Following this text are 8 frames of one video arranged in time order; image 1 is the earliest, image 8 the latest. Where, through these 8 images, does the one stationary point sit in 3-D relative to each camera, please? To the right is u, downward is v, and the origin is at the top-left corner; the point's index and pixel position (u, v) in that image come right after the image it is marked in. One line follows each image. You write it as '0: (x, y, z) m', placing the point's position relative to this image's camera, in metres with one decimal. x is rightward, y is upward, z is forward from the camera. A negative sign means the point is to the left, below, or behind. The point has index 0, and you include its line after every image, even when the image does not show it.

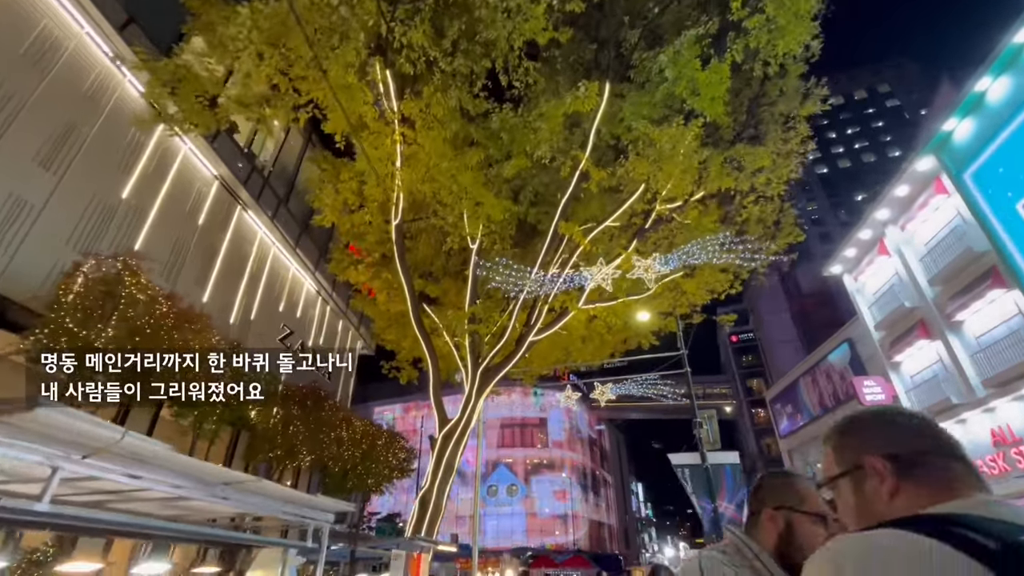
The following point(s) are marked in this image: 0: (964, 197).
0: (+8.5, +1.8, +8.9) m
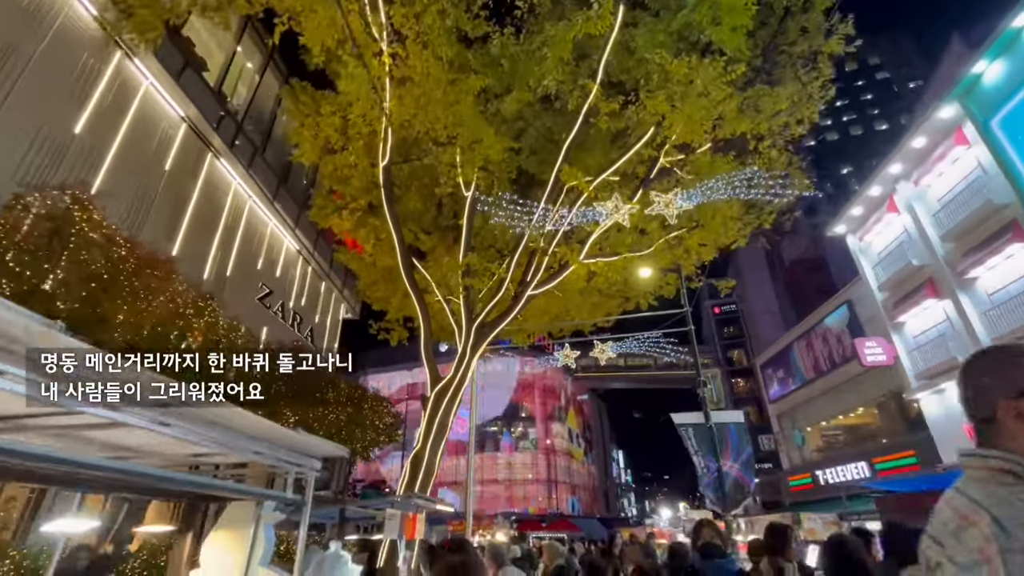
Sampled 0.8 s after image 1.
0: (+8.5, +2.6, +8.4) m
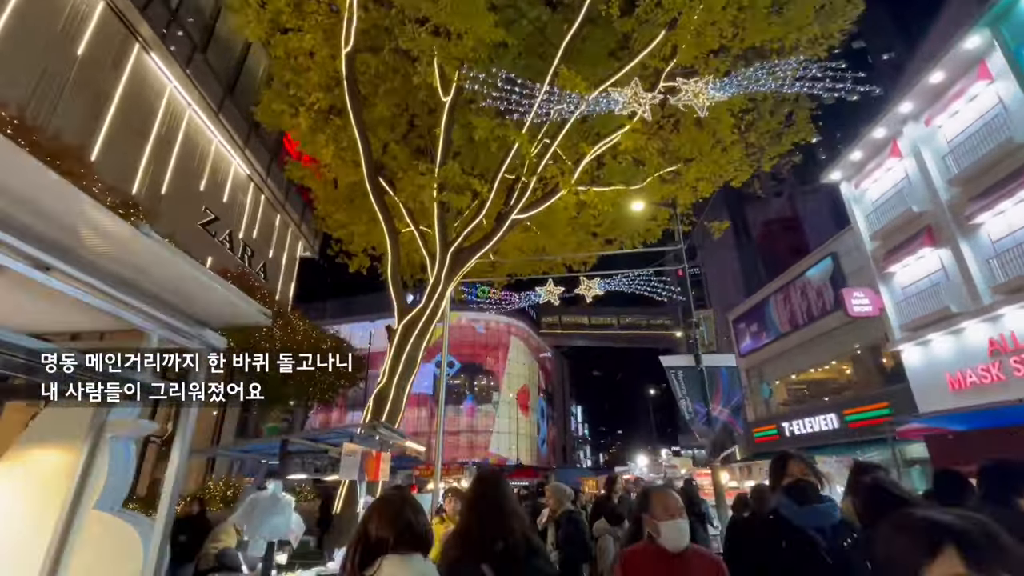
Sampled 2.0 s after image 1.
0: (+8.3, +3.5, +7.9) m
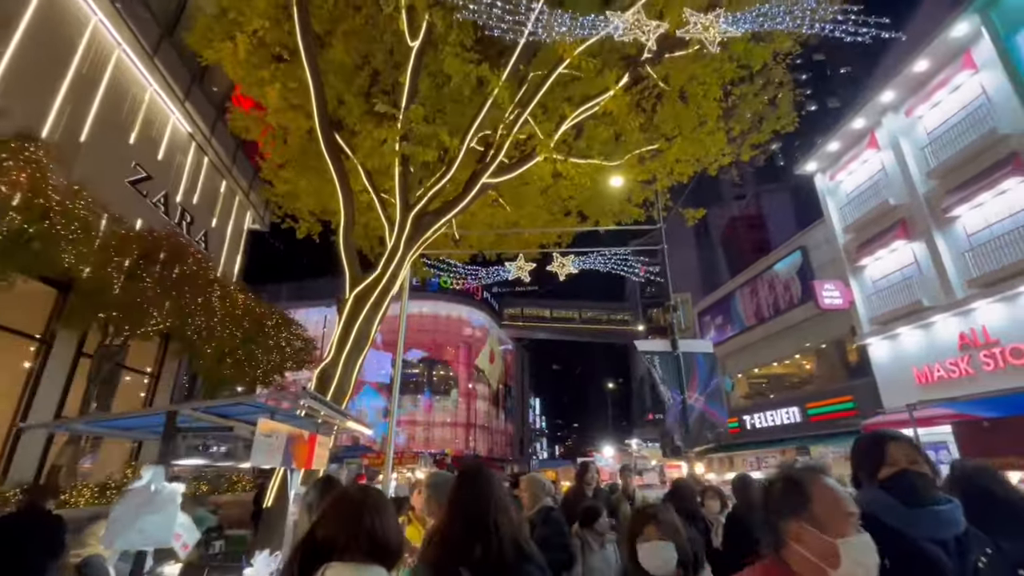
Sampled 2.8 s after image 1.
0: (+7.9, +3.5, +7.8) m
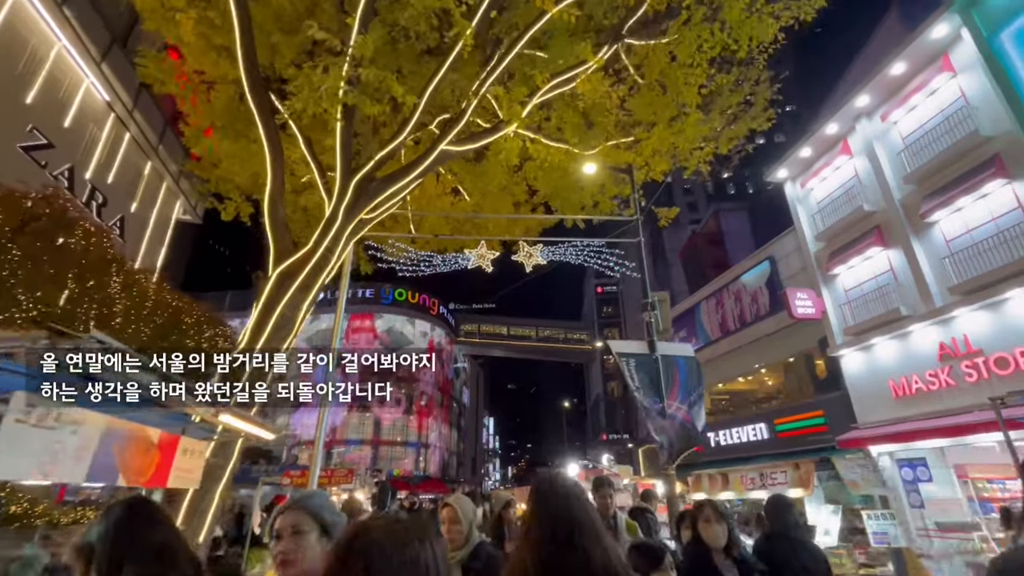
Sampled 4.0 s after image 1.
0: (+7.4, +3.4, +7.6) m
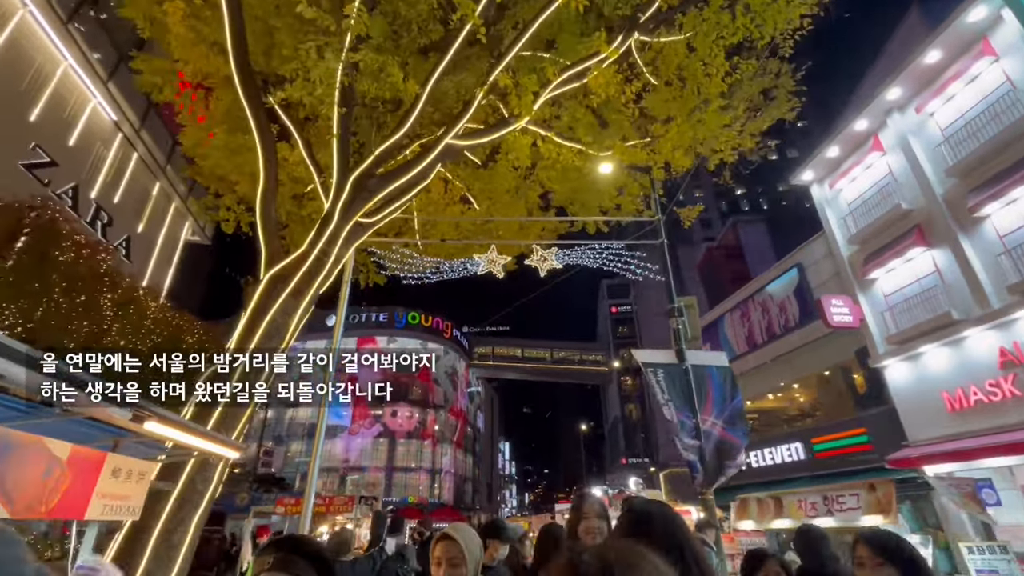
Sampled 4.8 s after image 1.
0: (+7.6, +3.4, +7.1) m
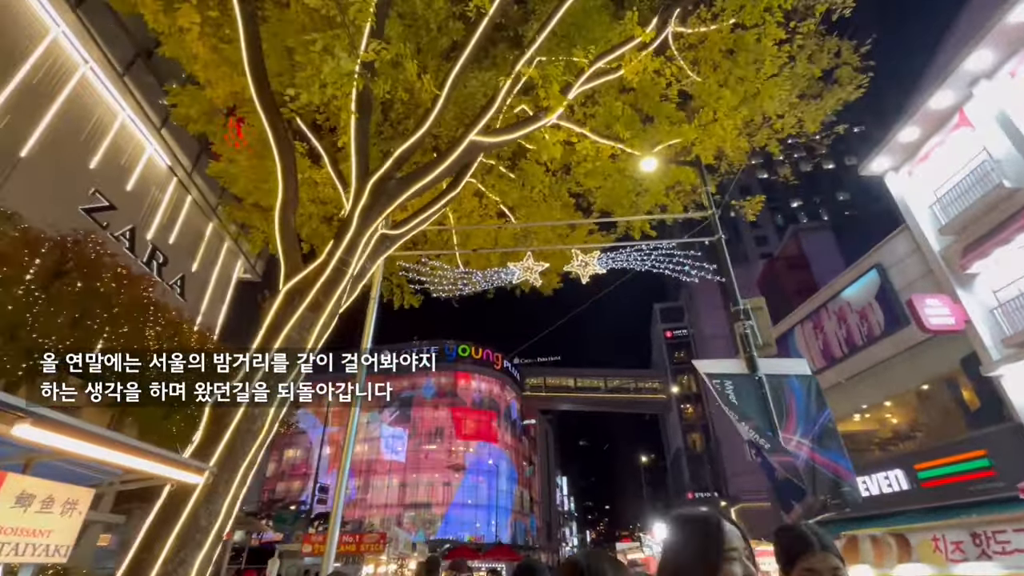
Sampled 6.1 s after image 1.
0: (+7.9, +3.6, +6.0) m
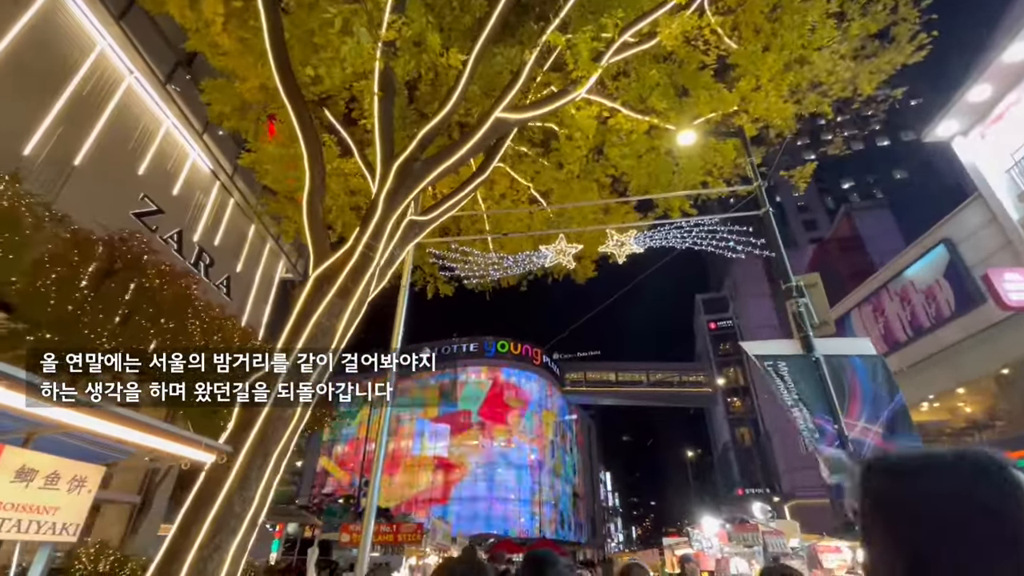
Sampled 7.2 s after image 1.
0: (+8.2, +4.0, +5.1) m
